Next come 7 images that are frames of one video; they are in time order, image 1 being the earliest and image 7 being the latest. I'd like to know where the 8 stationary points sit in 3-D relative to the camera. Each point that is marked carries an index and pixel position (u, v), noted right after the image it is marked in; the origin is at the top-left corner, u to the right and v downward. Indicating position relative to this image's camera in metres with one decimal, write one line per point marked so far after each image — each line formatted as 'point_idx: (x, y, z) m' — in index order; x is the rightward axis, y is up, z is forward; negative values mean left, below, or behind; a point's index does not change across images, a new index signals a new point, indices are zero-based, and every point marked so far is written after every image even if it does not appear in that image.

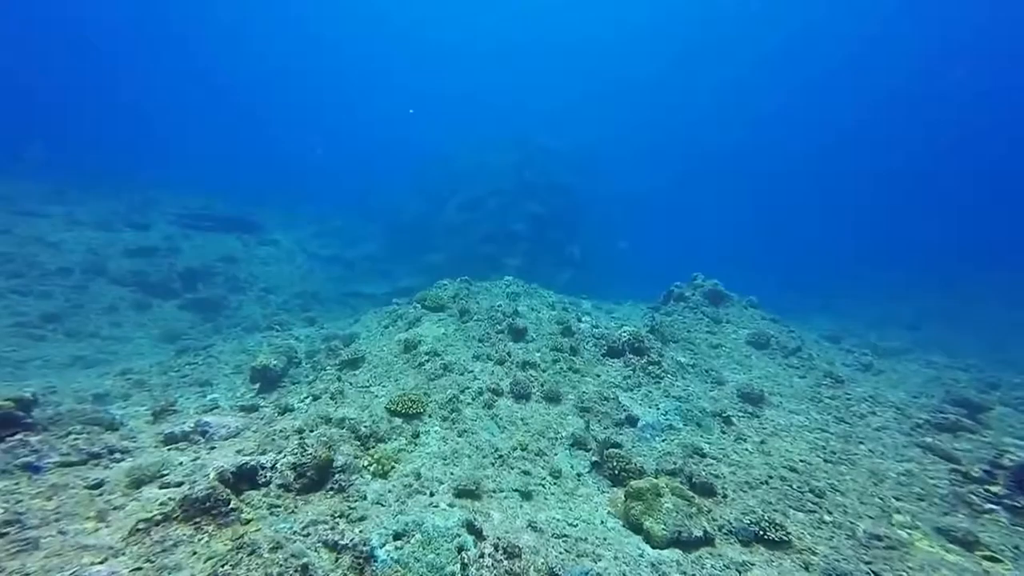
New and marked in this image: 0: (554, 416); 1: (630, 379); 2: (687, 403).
0: (+2.5, -7.6, +16.6) m
1: (+7.6, -5.9, +17.9) m
2: (+10.1, -6.5, +15.5) m
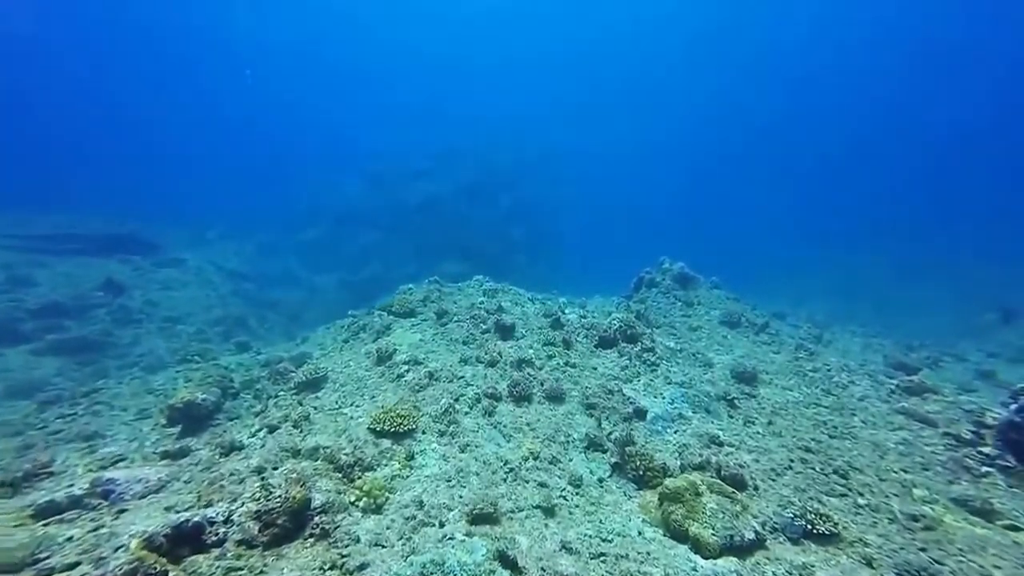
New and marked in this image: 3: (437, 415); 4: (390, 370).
0: (+2.8, -7.3, +15.9) m
1: (+7.5, -5.2, +17.9) m
2: (+10.5, -5.9, +16.0) m
3: (-4.4, -7.3, +16.1) m
4: (-8.3, -5.5, +19.0) m
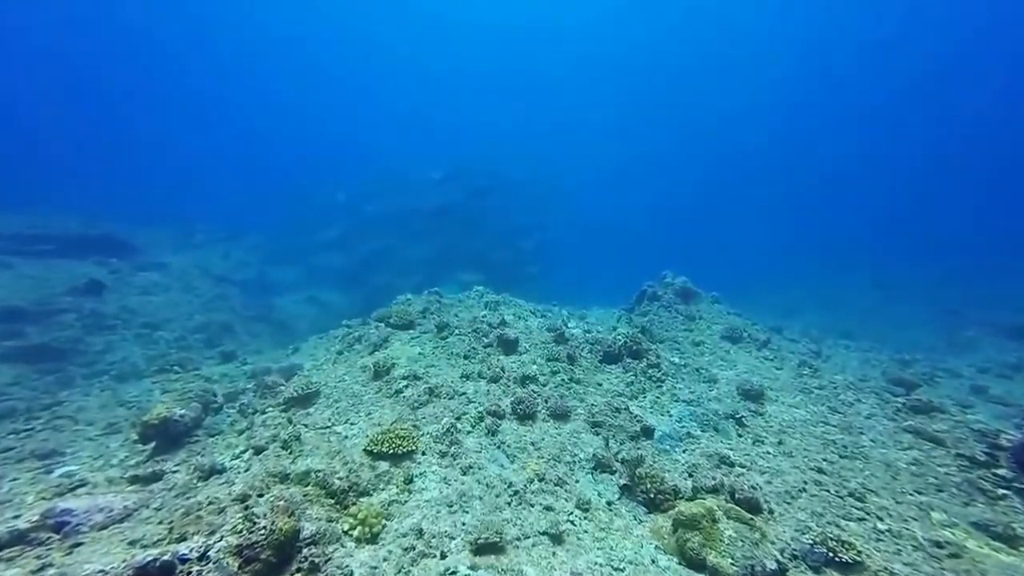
0: (+3.0, -8.2, +15.5) m
1: (+7.7, -6.2, +17.7) m
2: (+10.7, -6.8, +15.8) m
3: (-4.2, -8.1, +15.5) m
4: (-8.2, -6.4, +18.3) m
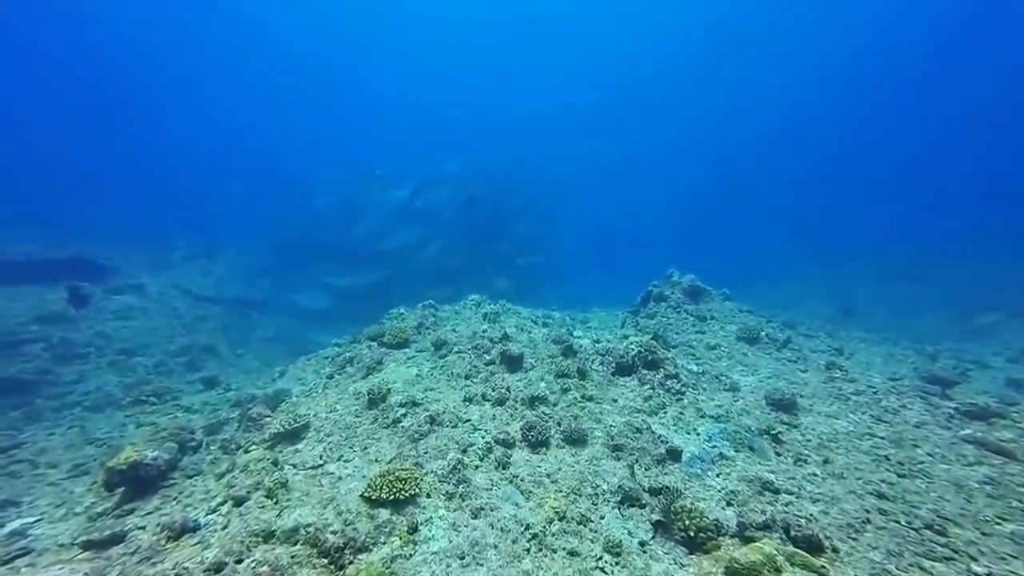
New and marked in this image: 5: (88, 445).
0: (+3.7, -8.8, +13.9) m
1: (+8.2, -6.6, +16.3) m
2: (+11.2, -7.0, +14.5) m
3: (-3.5, -9.2, +13.8) m
4: (-7.7, -7.7, +16.6) m
5: (-28.7, -10.9, +19.3) m
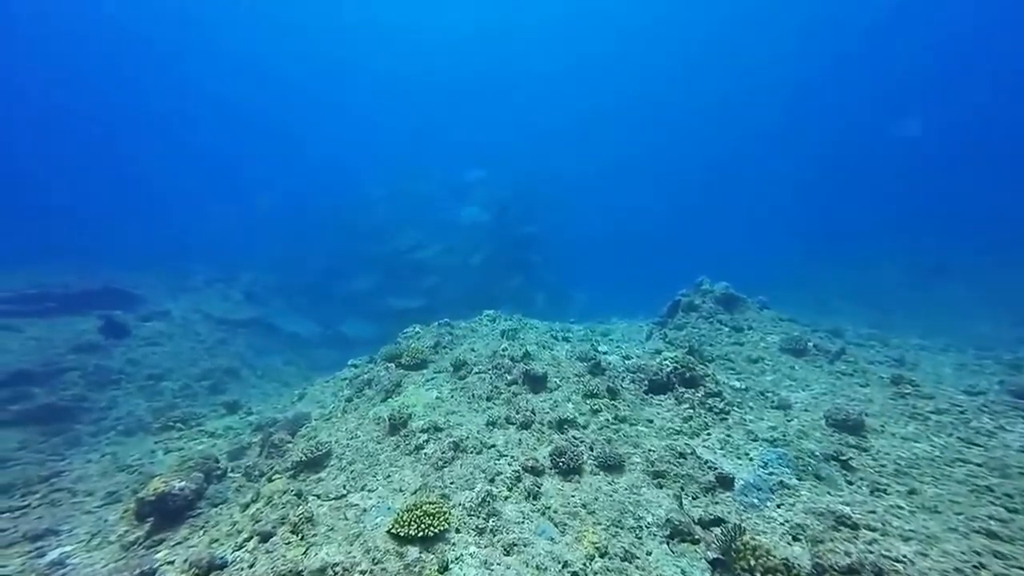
0: (+5.2, -9.4, +12.8) m
1: (+9.8, -7.2, +15.0) m
2: (+12.7, -7.4, +13.1) m
3: (-1.9, -10.0, +13.0) m
4: (-6.0, -8.9, +16.0) m
5: (-26.8, -13.0, +19.6) m
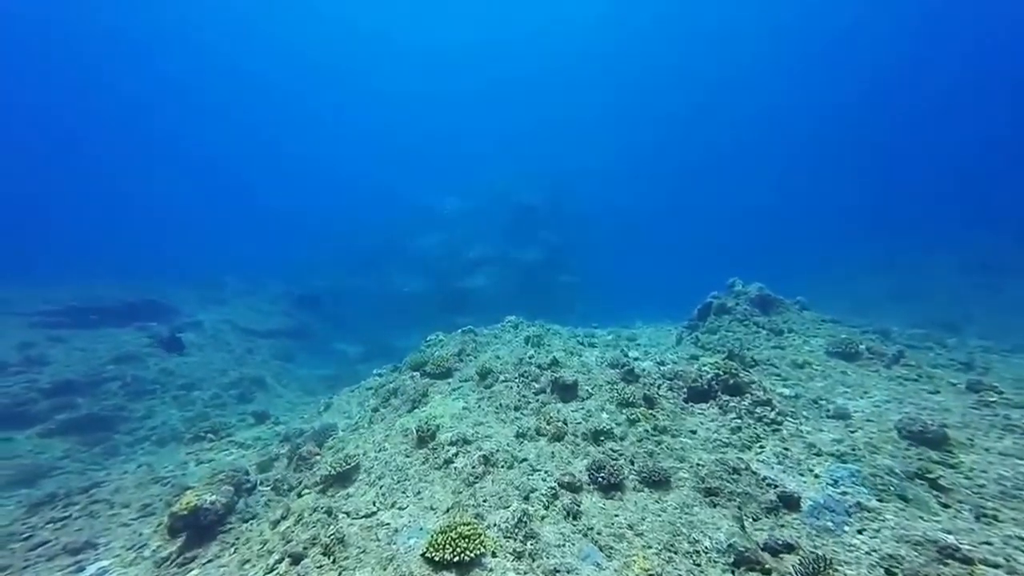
0: (+6.9, -9.4, +11.7) m
1: (+11.5, -7.2, +13.8) m
2: (+14.4, -7.3, +11.8) m
3: (-0.2, -10.2, +12.1) m
4: (-4.2, -9.2, +15.2) m
5: (-24.8, -13.7, +19.3) m
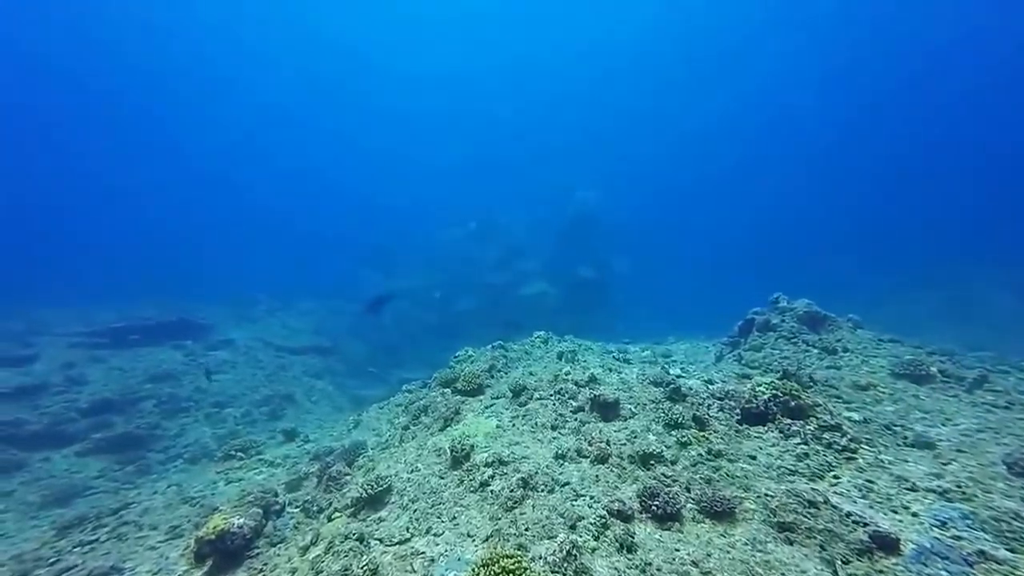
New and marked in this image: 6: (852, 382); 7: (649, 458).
0: (+8.8, -9.8, +10.4) m
1: (+13.5, -7.7, +12.5) m
2: (+16.3, -7.6, +10.4) m
3: (+1.8, -10.6, +11.1) m
4: (-2.1, -9.8, +14.5) m
5: (-22.5, -14.8, +19.1) m
6: (+19.4, -5.3, +15.9) m
7: (+6.8, -8.3, +13.6) m
